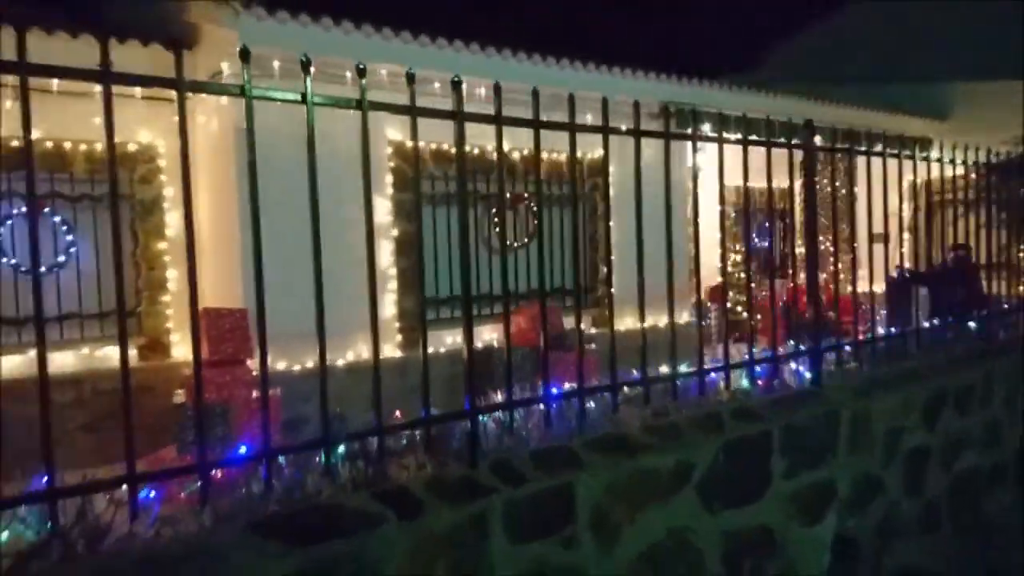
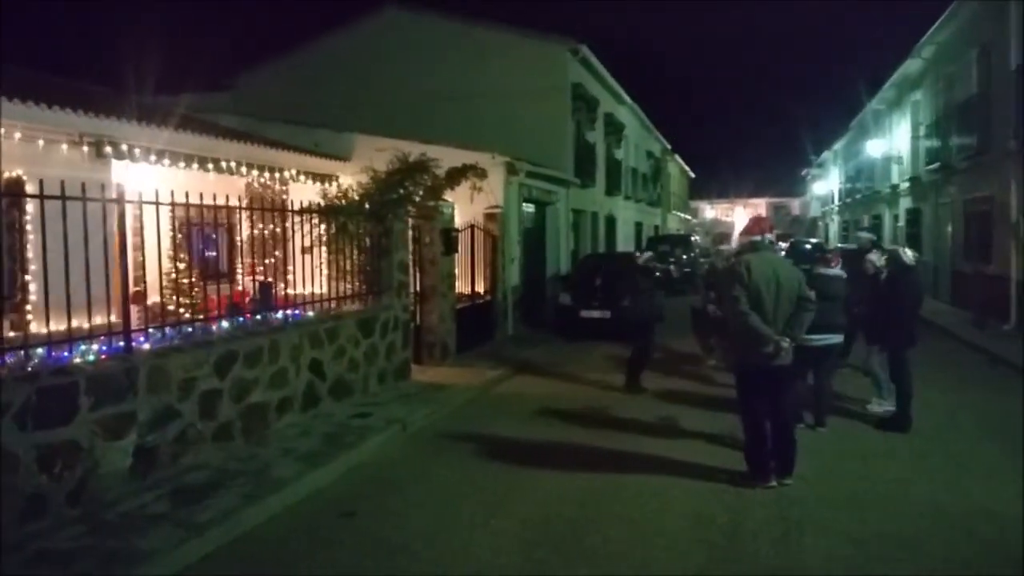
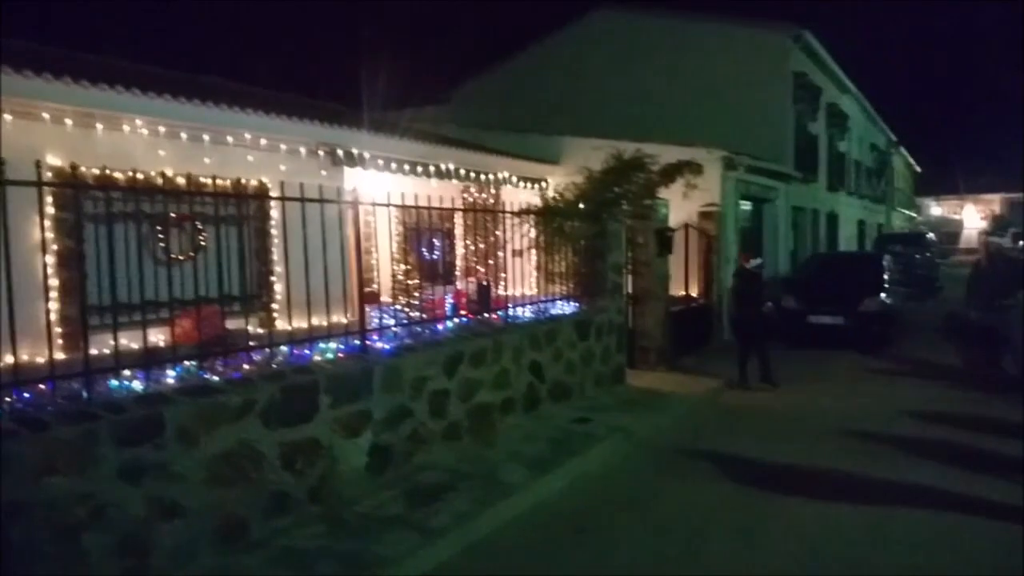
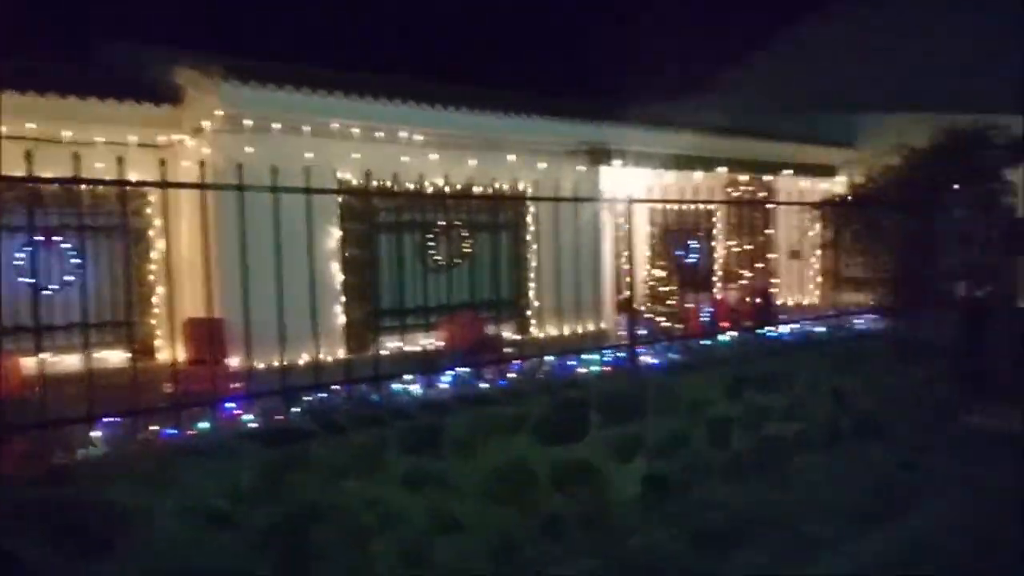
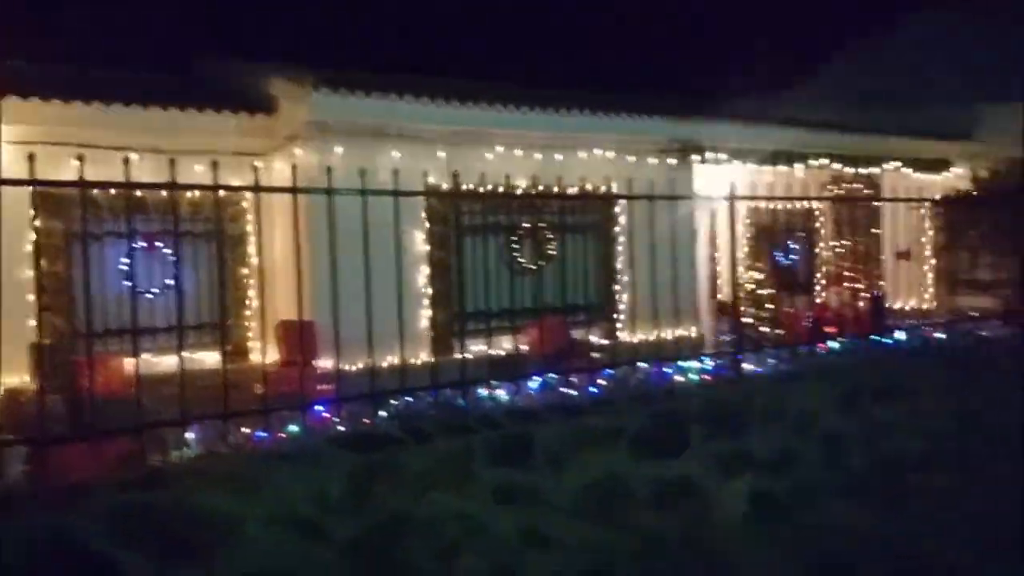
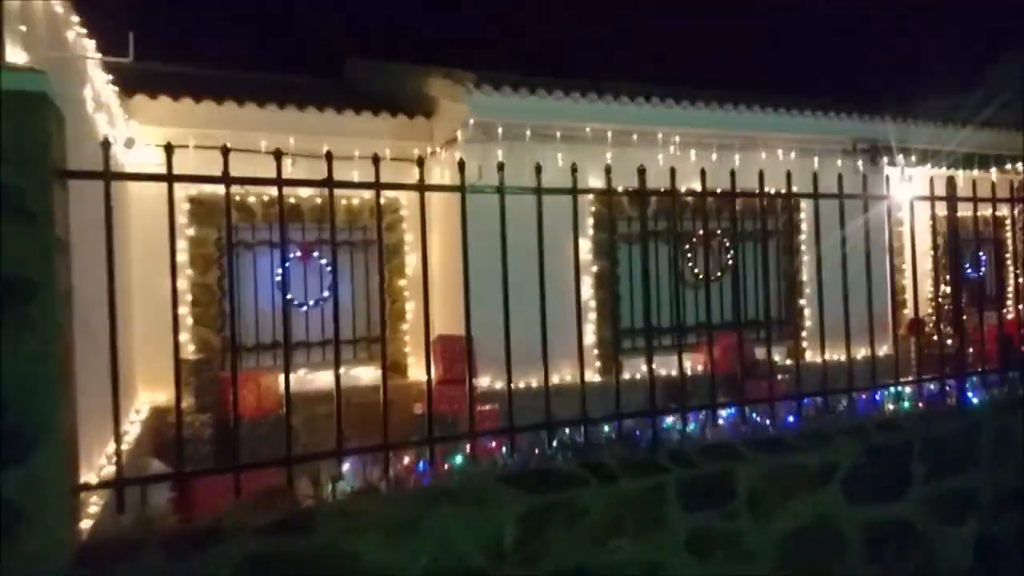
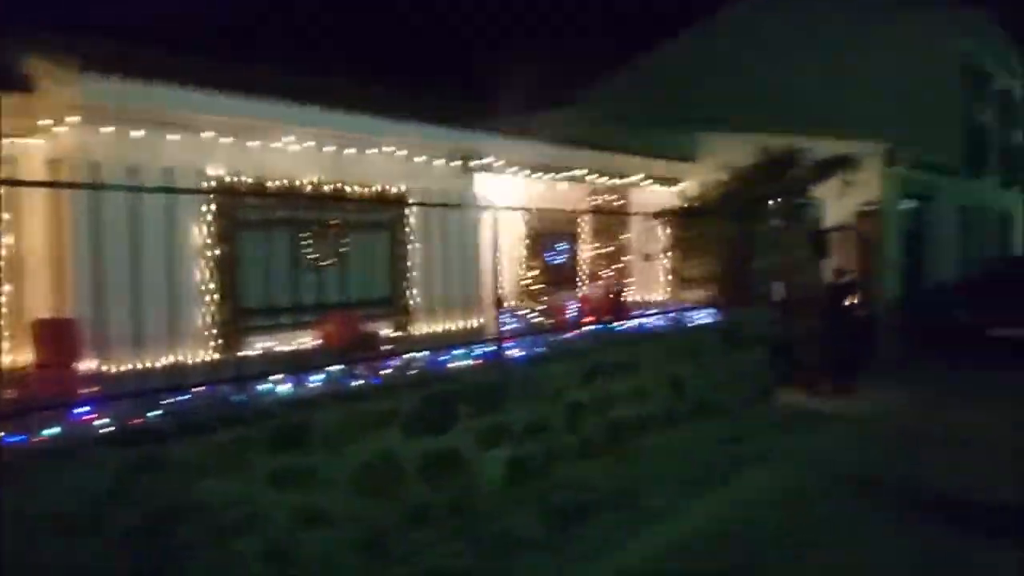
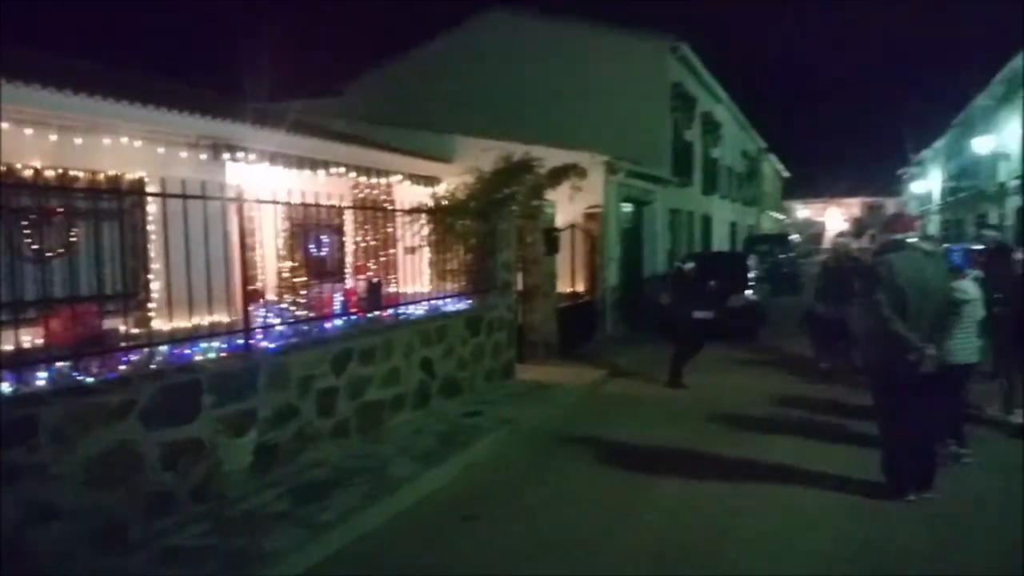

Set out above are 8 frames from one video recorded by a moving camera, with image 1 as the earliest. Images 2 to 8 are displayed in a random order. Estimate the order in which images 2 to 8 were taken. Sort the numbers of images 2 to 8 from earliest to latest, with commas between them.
6, 5, 4, 7, 3, 8, 2
